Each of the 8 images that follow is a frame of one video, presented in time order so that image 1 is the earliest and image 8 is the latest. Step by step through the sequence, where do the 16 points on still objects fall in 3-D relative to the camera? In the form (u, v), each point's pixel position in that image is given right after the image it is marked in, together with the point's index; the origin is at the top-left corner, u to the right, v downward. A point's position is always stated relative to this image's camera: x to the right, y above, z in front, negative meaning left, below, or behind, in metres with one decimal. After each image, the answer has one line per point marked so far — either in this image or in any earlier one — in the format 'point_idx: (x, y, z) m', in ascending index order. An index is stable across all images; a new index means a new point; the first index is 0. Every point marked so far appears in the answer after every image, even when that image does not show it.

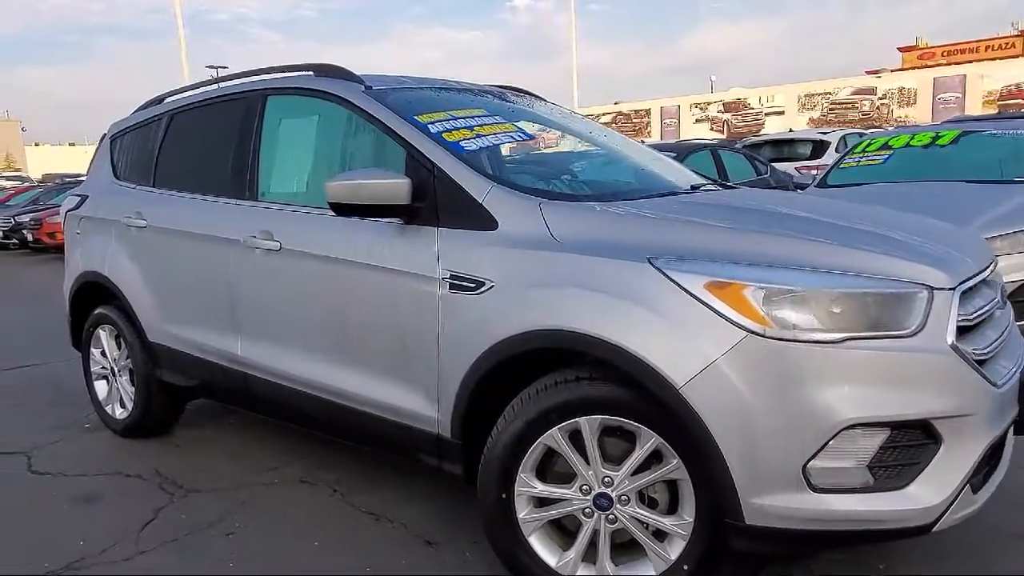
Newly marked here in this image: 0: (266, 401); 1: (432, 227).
0: (-1.2, -0.6, +3.6) m
1: (-0.3, +0.2, +2.8) m
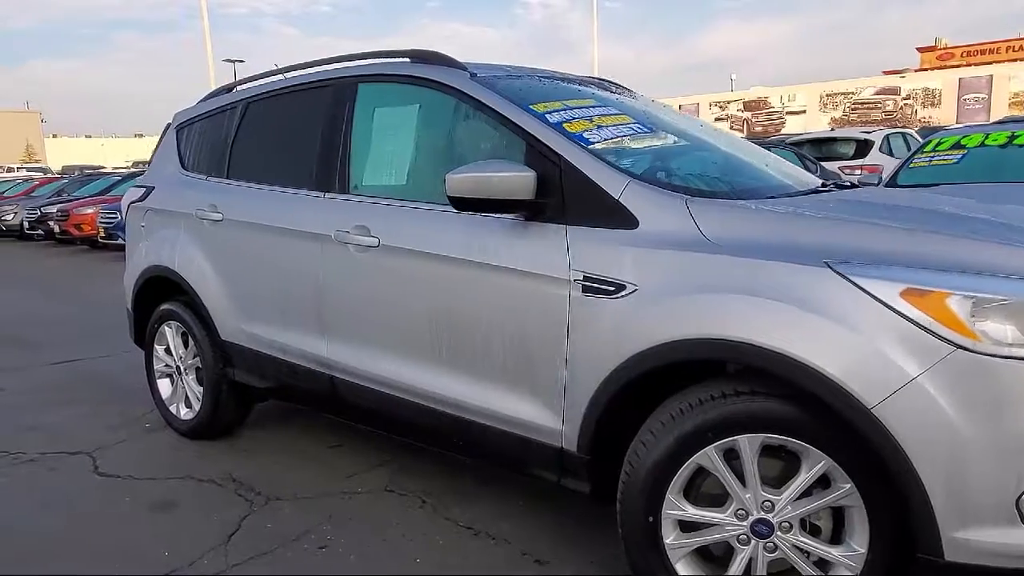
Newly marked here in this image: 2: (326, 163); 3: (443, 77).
0: (-0.8, -0.6, +3.4) m
1: (+0.2, +0.2, +2.6) m
2: (-0.9, +0.6, +3.5) m
3: (-0.3, +0.9, +3.1) m
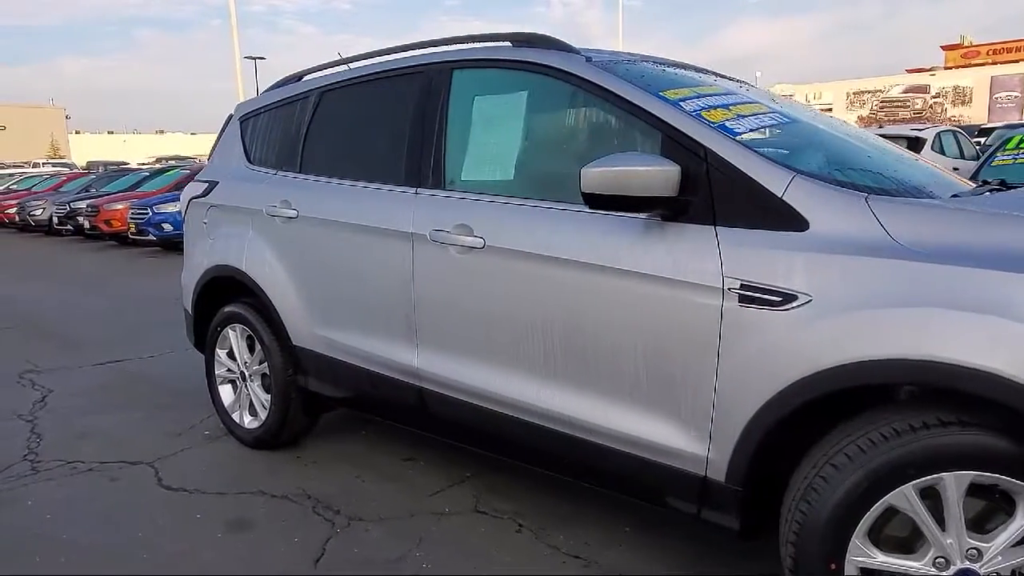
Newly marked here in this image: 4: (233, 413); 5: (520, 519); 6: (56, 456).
0: (-0.3, -0.6, +3.2) m
1: (+0.6, +0.2, +2.3) m
2: (-0.4, +0.6, +3.2) m
3: (+0.2, +0.9, +2.8) m
4: (-1.7, -0.7, +4.3) m
5: (0.0, -1.0, +3.2) m
6: (-2.7, -1.0, +4.2) m
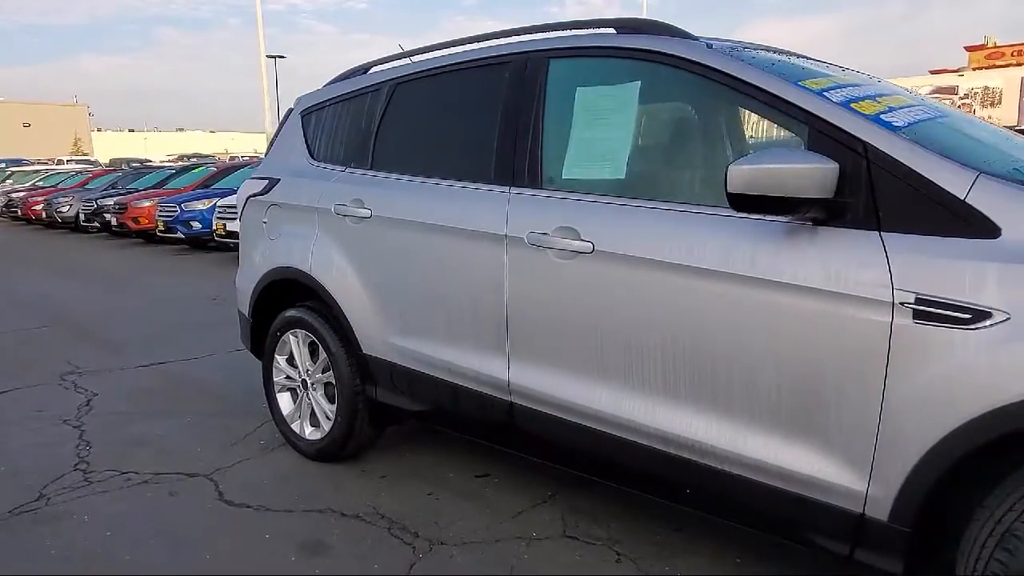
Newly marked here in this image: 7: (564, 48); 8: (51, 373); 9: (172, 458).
0: (+0.1, -0.6, +2.9) m
1: (+1.0, +0.2, +2.1) m
2: (0.0, +0.6, +3.0) m
3: (+0.6, +0.9, +2.6) m
4: (-1.2, -0.8, +4.1) m
5: (+0.4, -1.1, +3.0) m
6: (-2.3, -1.0, +4.0) m
7: (+0.2, +1.0, +2.9) m
8: (-3.9, -0.7, +6.1) m
9: (-2.0, -1.0, +4.1) m
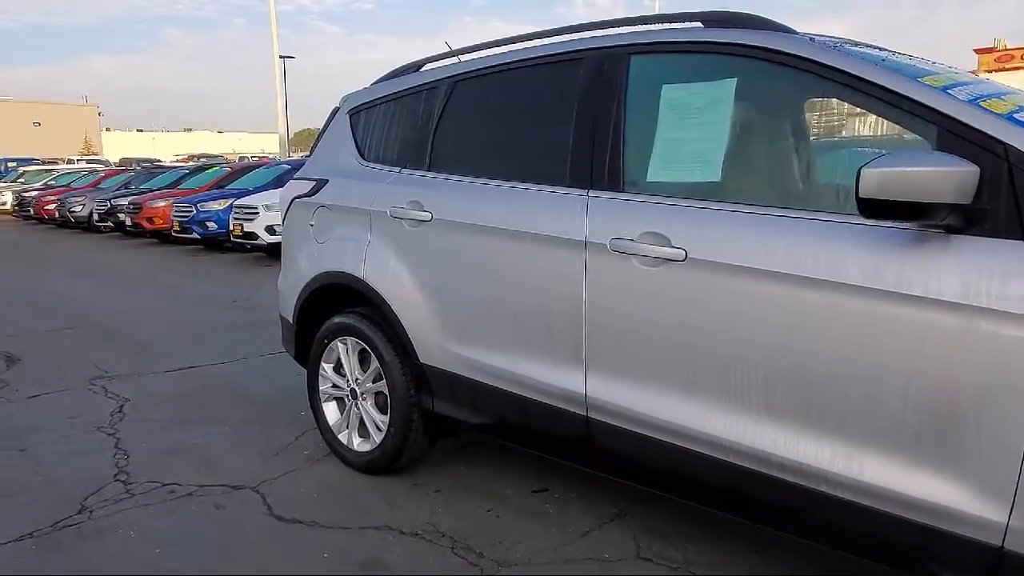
0: (+0.4, -0.7, +2.7) m
1: (+1.3, +0.1, +1.9) m
2: (+0.3, +0.5, +2.8) m
3: (+0.9, +0.8, +2.4) m
4: (-0.9, -0.8, +3.9) m
5: (+0.7, -1.1, +2.8) m
6: (-2.0, -1.0, +3.9) m
7: (+0.5, +0.9, +2.7) m
8: (-3.6, -0.7, +6.0) m
9: (-1.7, -1.0, +4.0) m
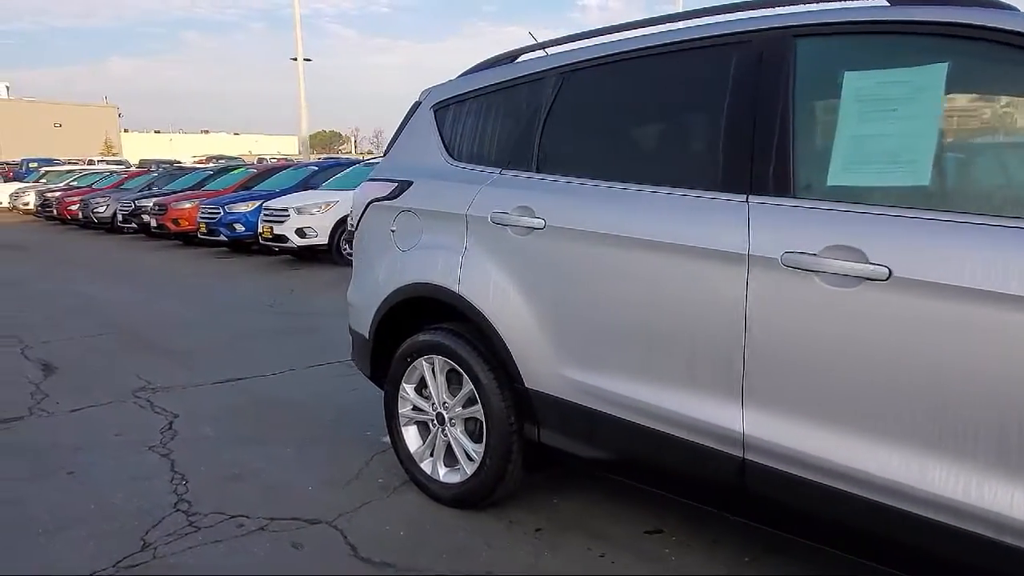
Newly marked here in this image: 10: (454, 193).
0: (+0.9, -0.7, +2.4) m
1: (+1.8, +0.1, +1.5) m
2: (+0.8, +0.5, +2.4) m
3: (+1.4, +0.8, +2.0) m
4: (-0.4, -0.9, +3.5) m
5: (+1.2, -1.2, +2.4) m
6: (-1.5, -1.1, +3.5) m
7: (+1.0, +0.9, +2.4) m
8: (-3.1, -0.8, +5.6) m
9: (-1.2, -1.1, +3.6) m
10: (-0.3, +0.4, +3.3) m
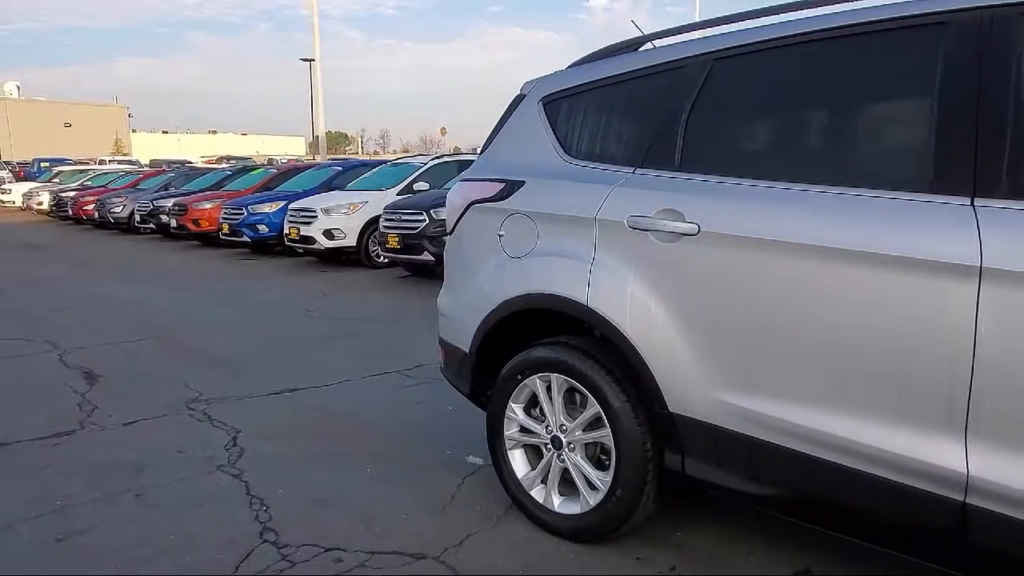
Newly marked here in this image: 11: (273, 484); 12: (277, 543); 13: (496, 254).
0: (+1.4, -0.8, +2.0) m
1: (+2.3, 0.0, +1.2) m
2: (+1.3, +0.4, +2.1) m
3: (+1.9, +0.7, +1.7) m
4: (+0.1, -0.9, +3.2) m
5: (+1.7, -1.2, +2.1) m
6: (-0.9, -1.1, +3.2) m
7: (+1.5, +0.8, +2.0) m
8: (-2.5, -0.8, +5.3) m
9: (-0.6, -1.1, +3.3) m
10: (+0.3, +0.4, +3.0) m
11: (-1.3, -1.0, +3.8) m
12: (-1.0, -1.1, +3.2) m
13: (-0.1, +0.2, +3.3) m
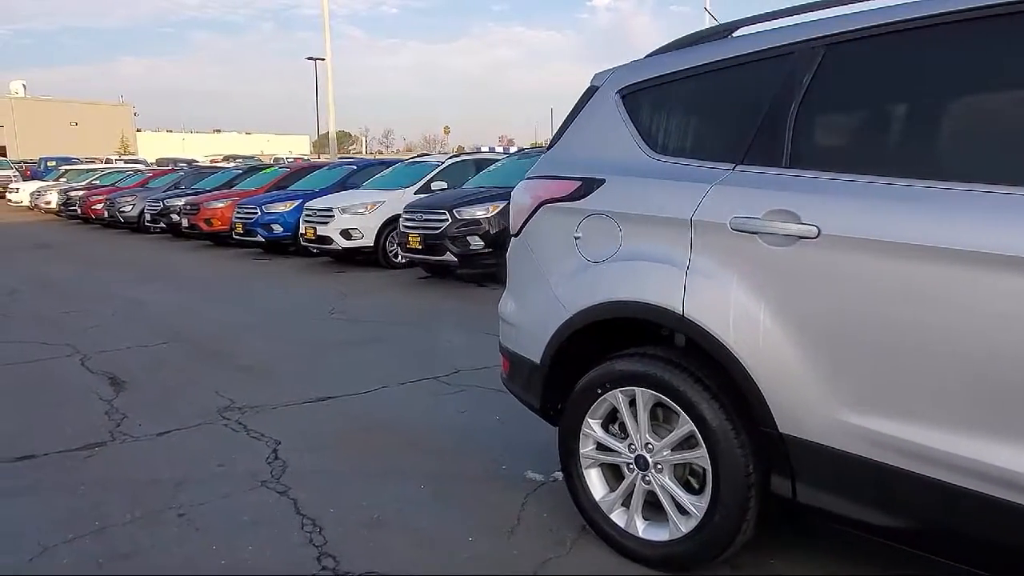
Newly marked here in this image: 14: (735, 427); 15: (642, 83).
0: (+1.7, -0.8, +1.8) m
1: (+2.6, 0.0, +0.9) m
2: (+1.6, +0.4, +1.9) m
3: (+2.2, +0.7, +1.5) m
4: (+0.4, -0.9, +3.0) m
5: (+2.1, -1.3, +1.9) m
6: (-0.6, -1.2, +3.0) m
7: (+1.9, +0.8, +1.8) m
8: (-2.2, -0.9, +5.1) m
9: (-0.3, -1.1, +3.1) m
10: (+0.6, +0.4, +2.7) m
11: (-0.9, -1.1, +3.6) m
12: (-0.7, -1.2, +3.0) m
13: (+0.3, +0.1, +3.0) m
14: (+0.8, -0.5, +2.6) m
15: (+0.5, +0.9, +3.1) m
